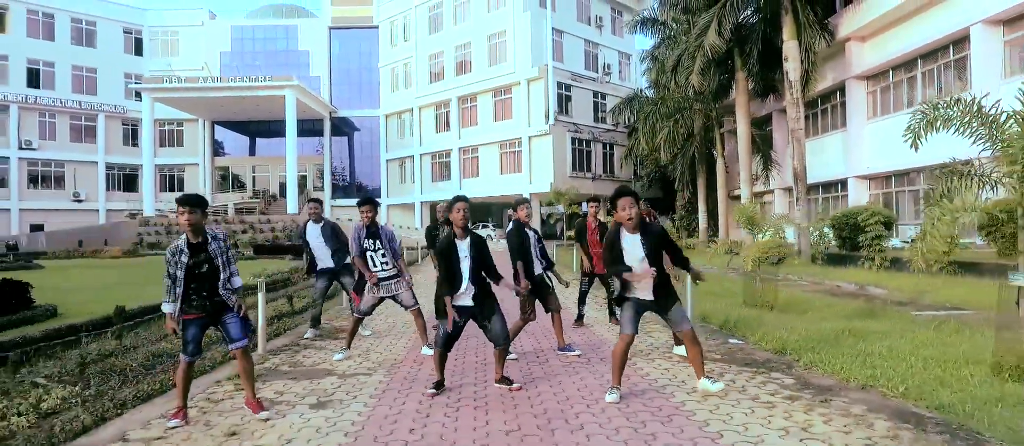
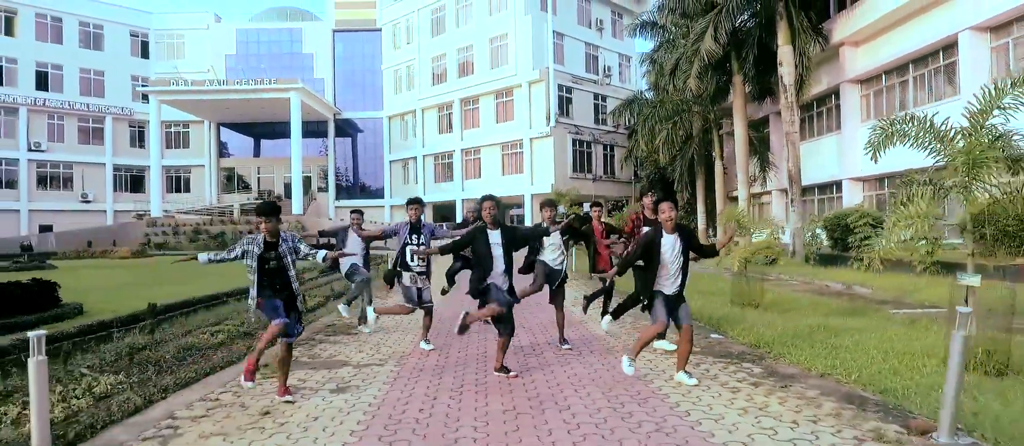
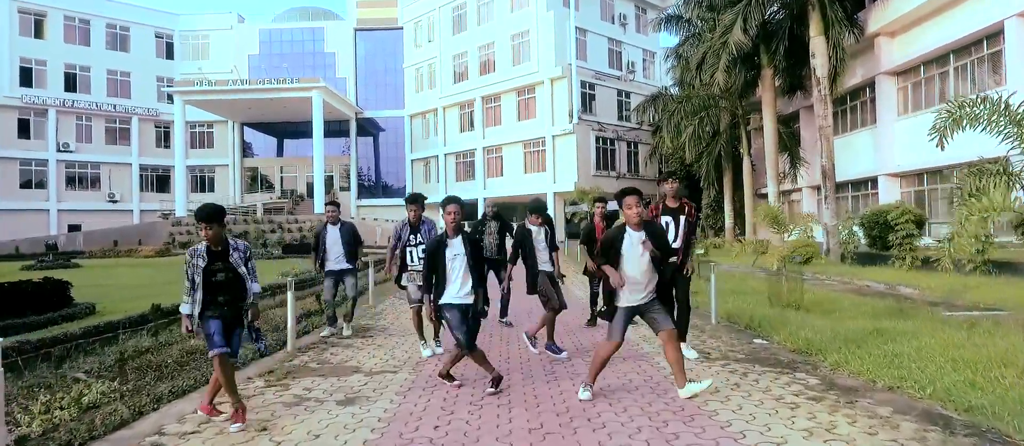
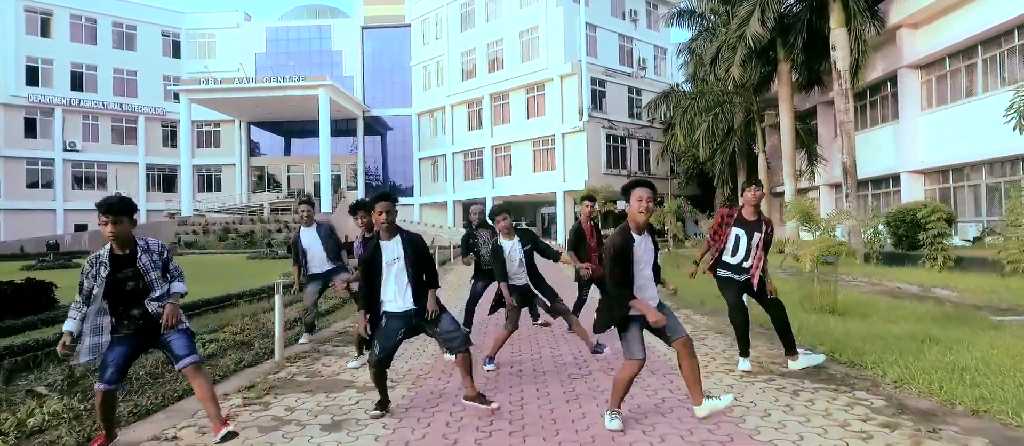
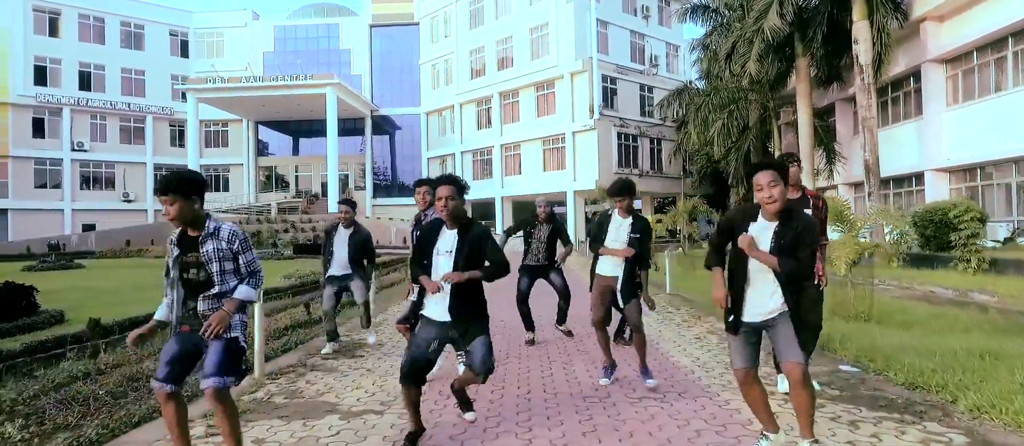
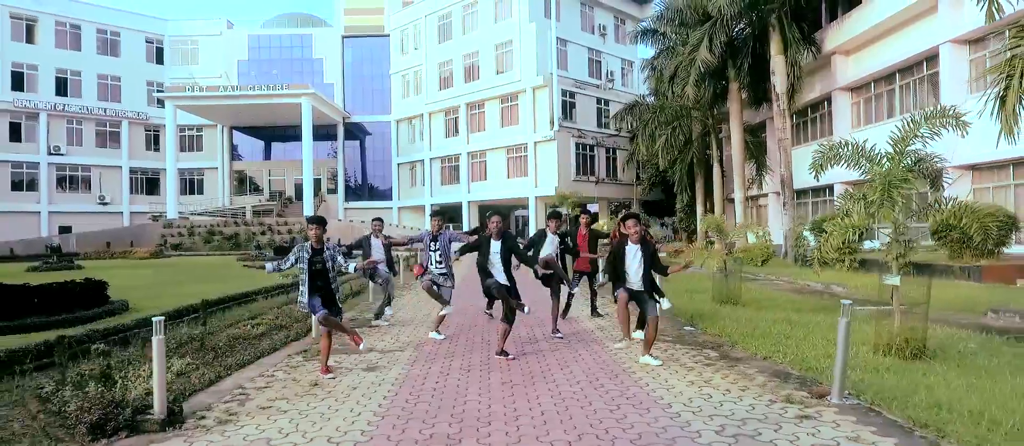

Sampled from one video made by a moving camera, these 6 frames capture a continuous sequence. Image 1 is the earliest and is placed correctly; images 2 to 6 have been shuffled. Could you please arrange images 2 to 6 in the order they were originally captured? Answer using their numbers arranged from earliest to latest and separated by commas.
2, 6, 3, 4, 5
